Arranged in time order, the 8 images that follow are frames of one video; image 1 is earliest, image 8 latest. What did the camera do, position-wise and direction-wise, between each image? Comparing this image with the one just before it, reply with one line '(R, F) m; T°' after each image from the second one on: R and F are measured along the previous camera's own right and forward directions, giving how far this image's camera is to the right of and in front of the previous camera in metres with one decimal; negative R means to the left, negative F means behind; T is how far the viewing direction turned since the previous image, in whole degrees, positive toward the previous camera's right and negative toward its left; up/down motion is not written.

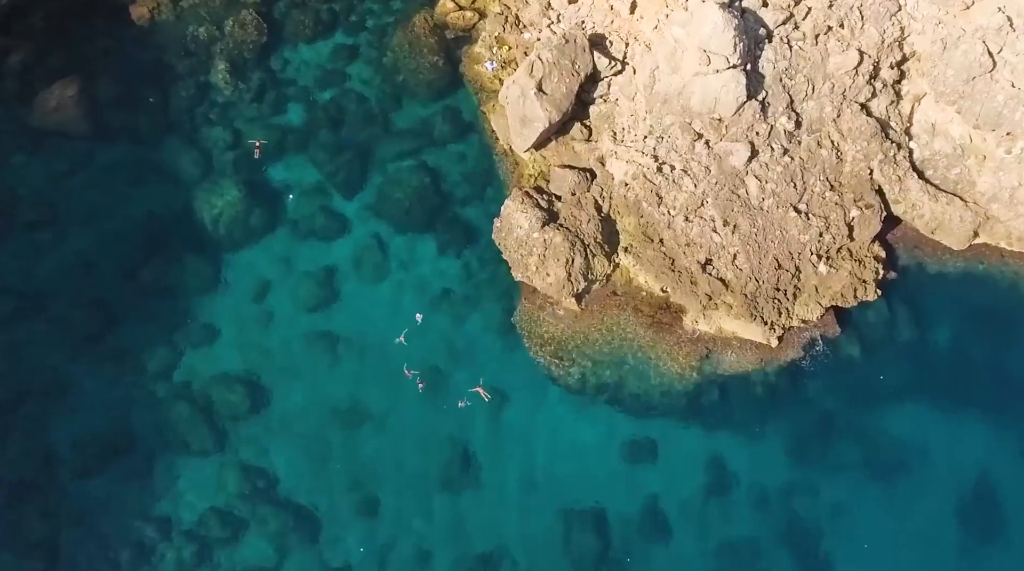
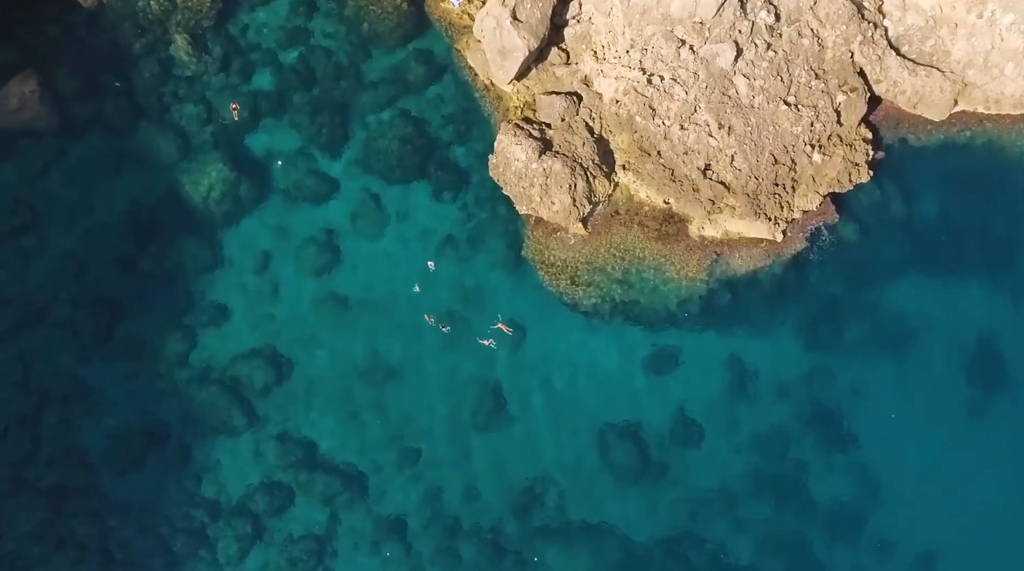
(-1.0, 0.0) m; +3°
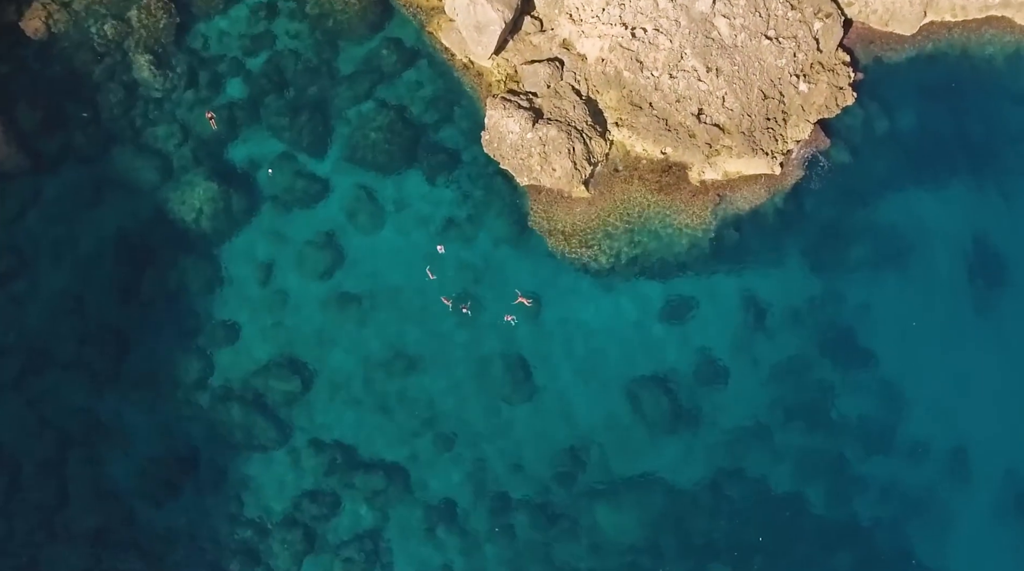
(-1.4, +0.1) m; +4°
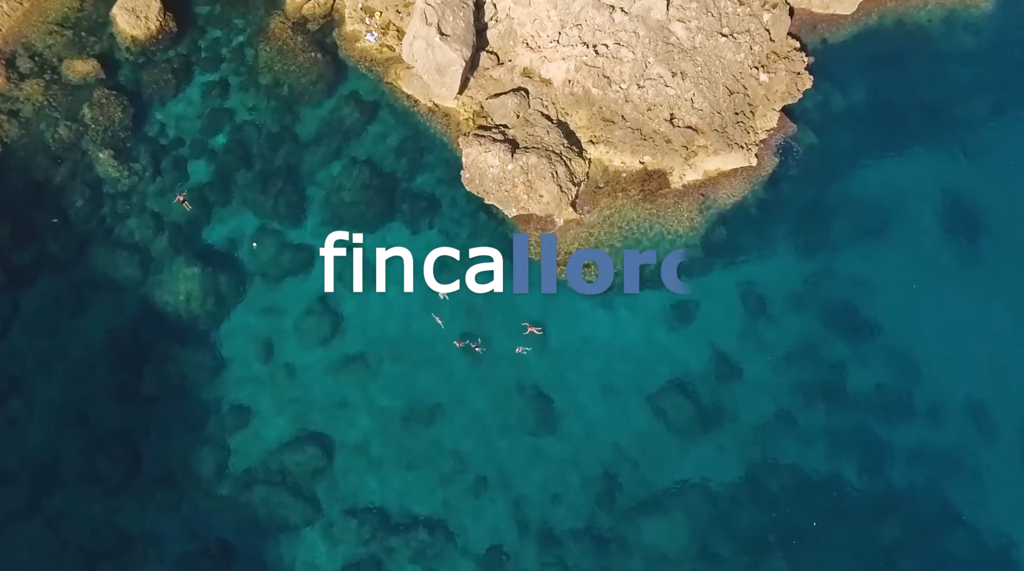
(-1.1, +0.1) m; +4°
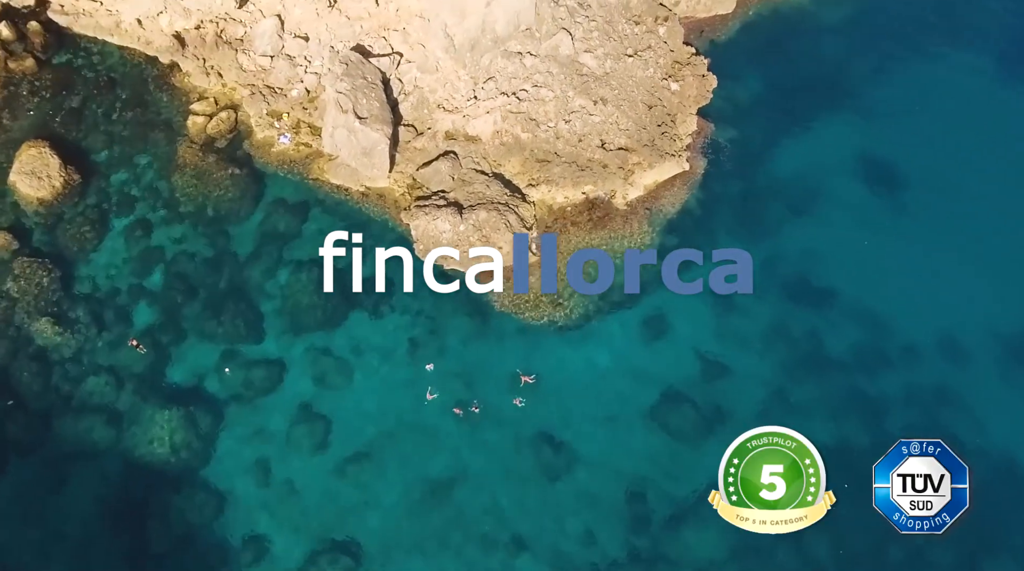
(-1.6, +0.1) m; +7°
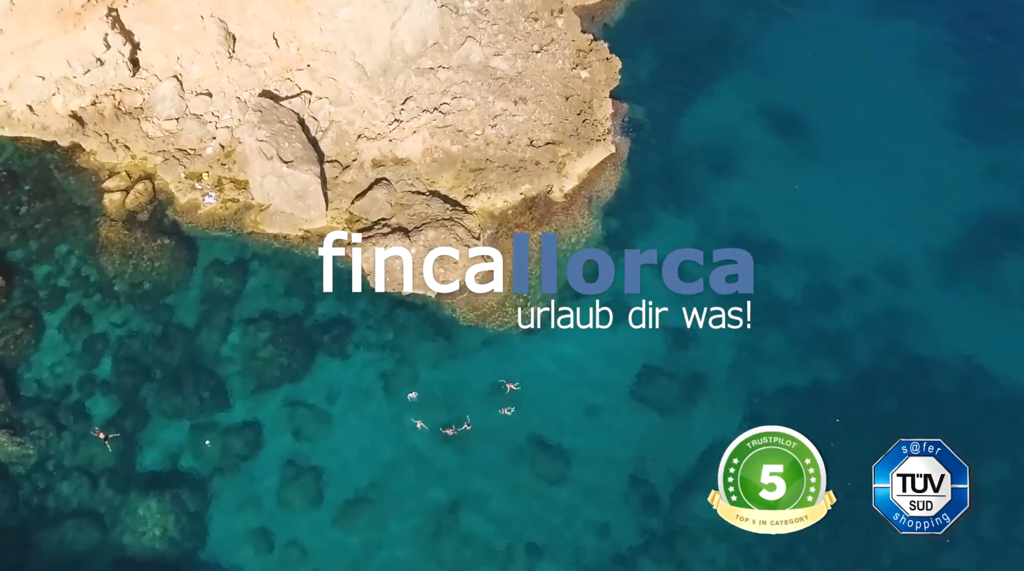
(-1.2, 0.0) m; +6°
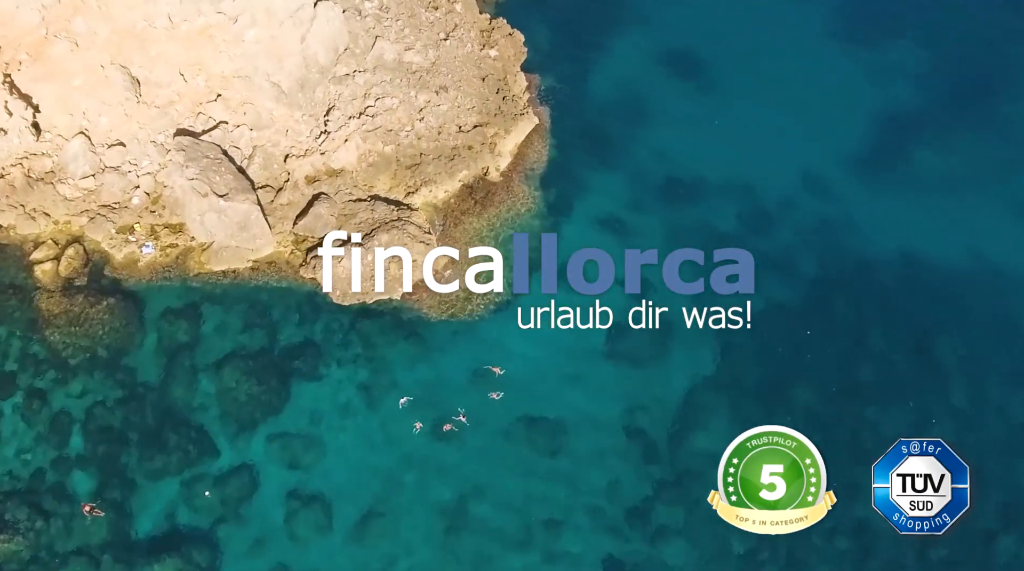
(-1.3, -0.1) m; +6°
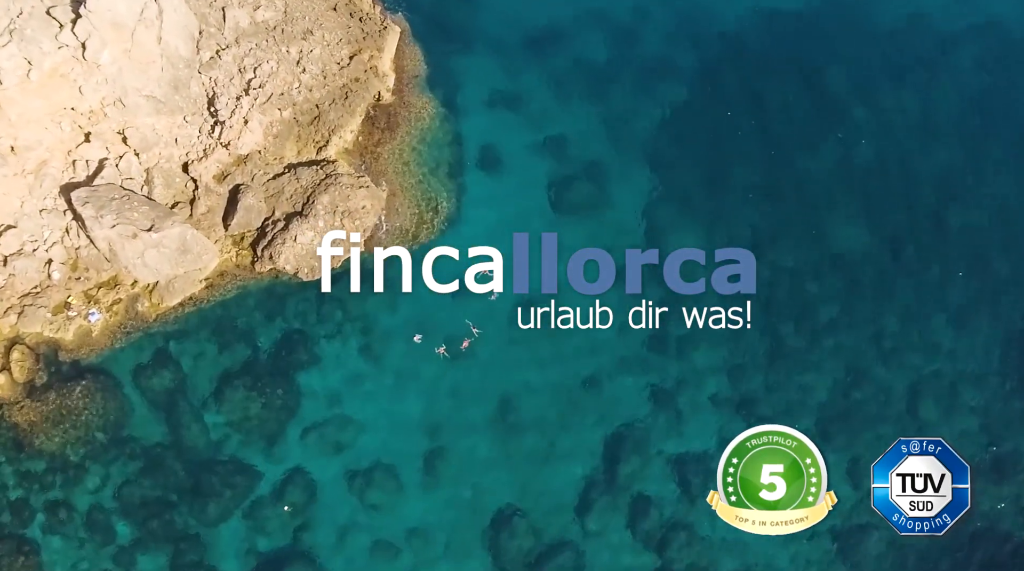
(-2.6, +0.1) m; +9°
